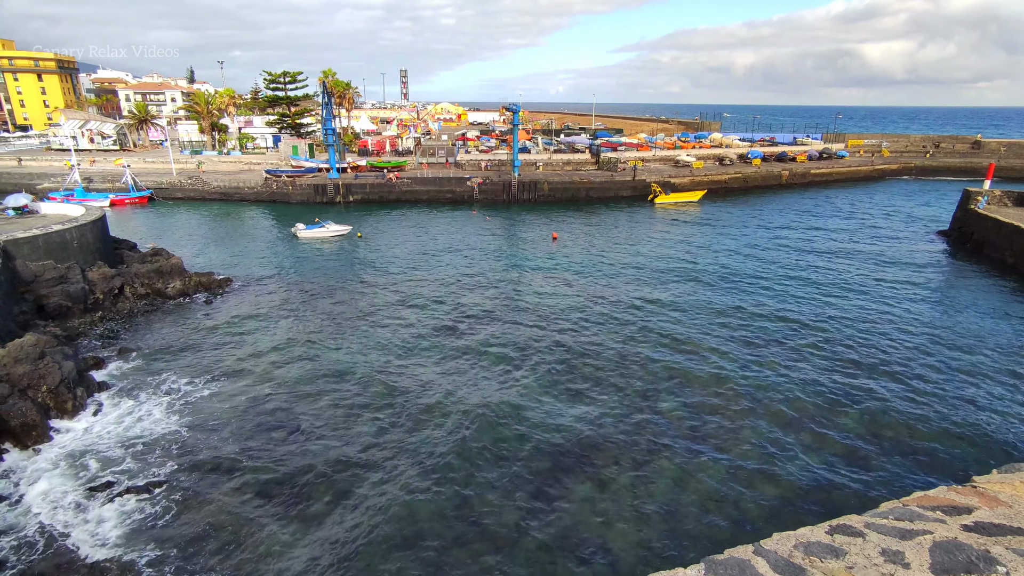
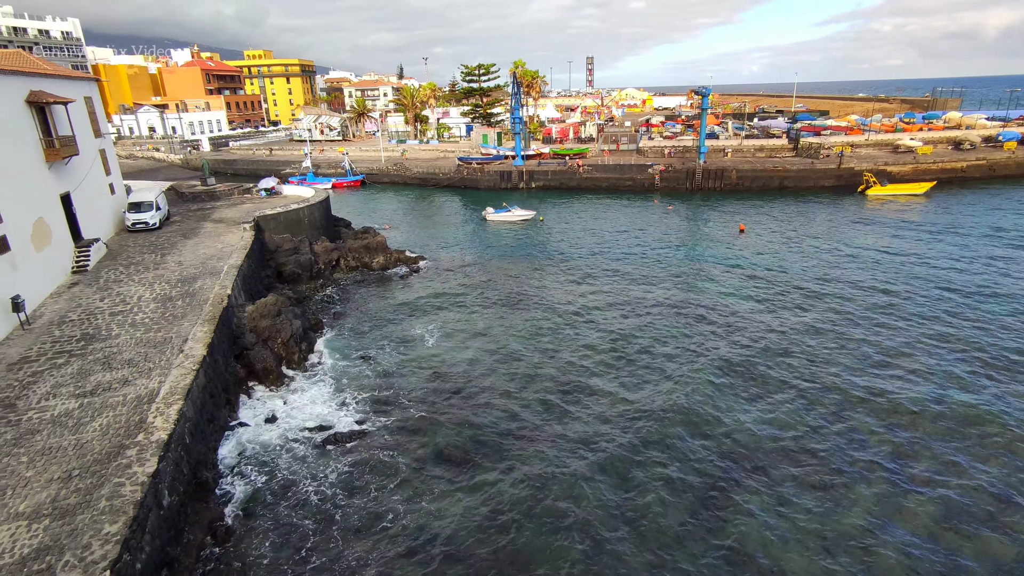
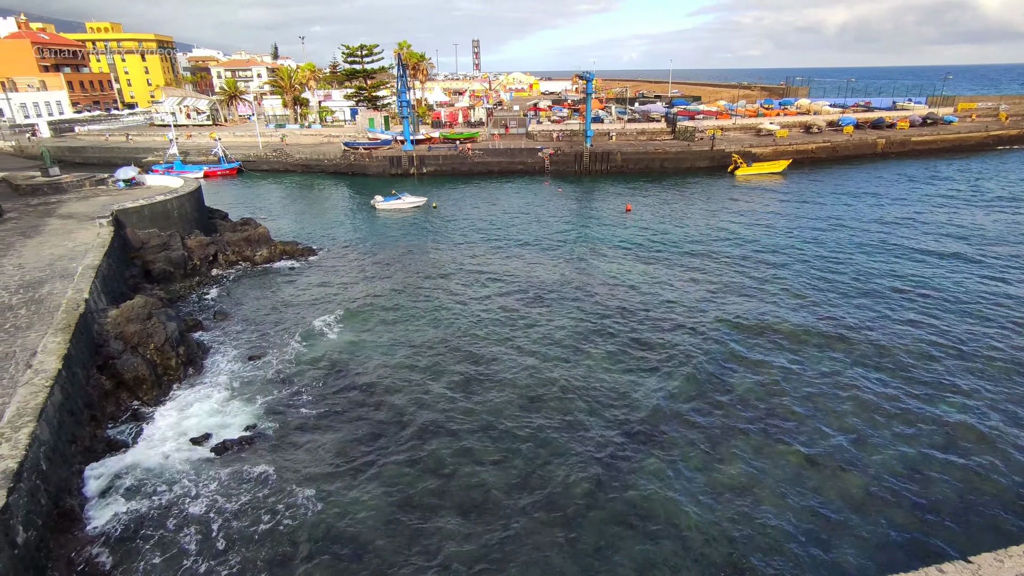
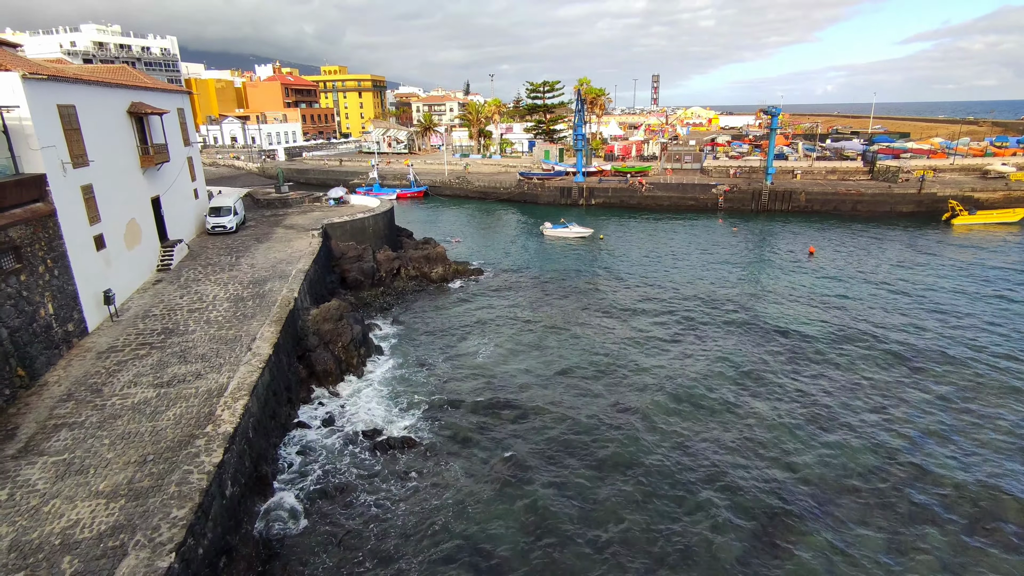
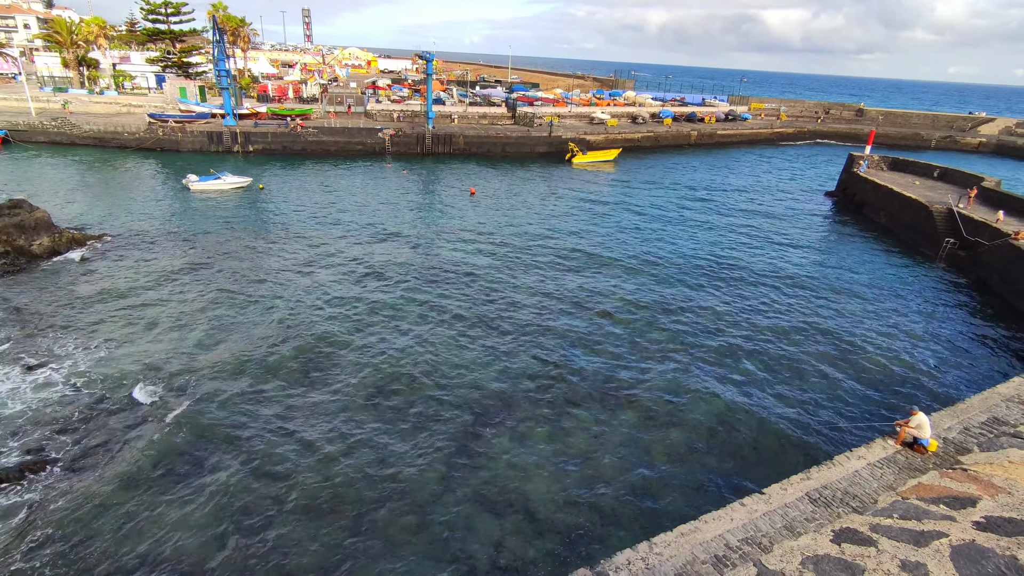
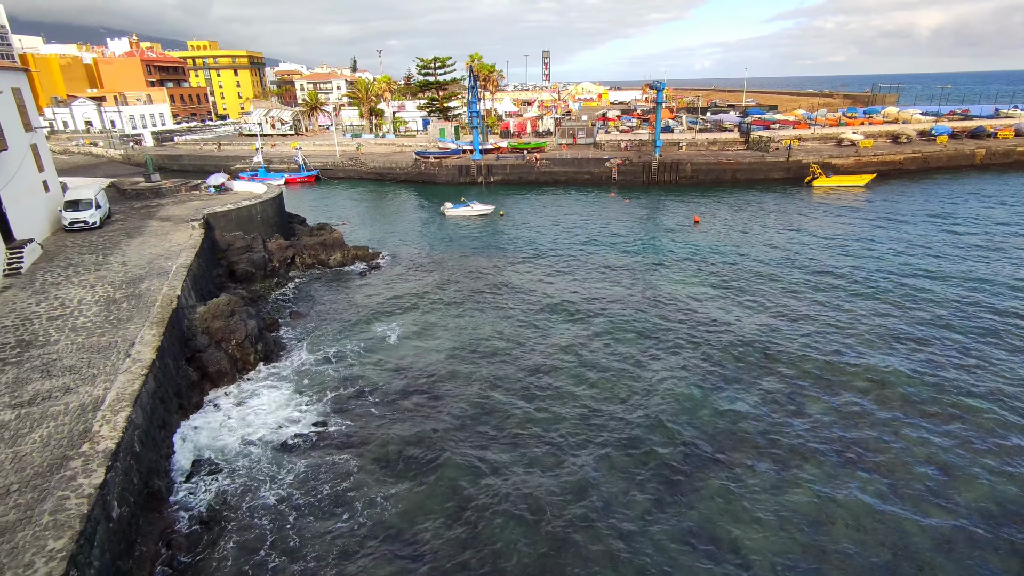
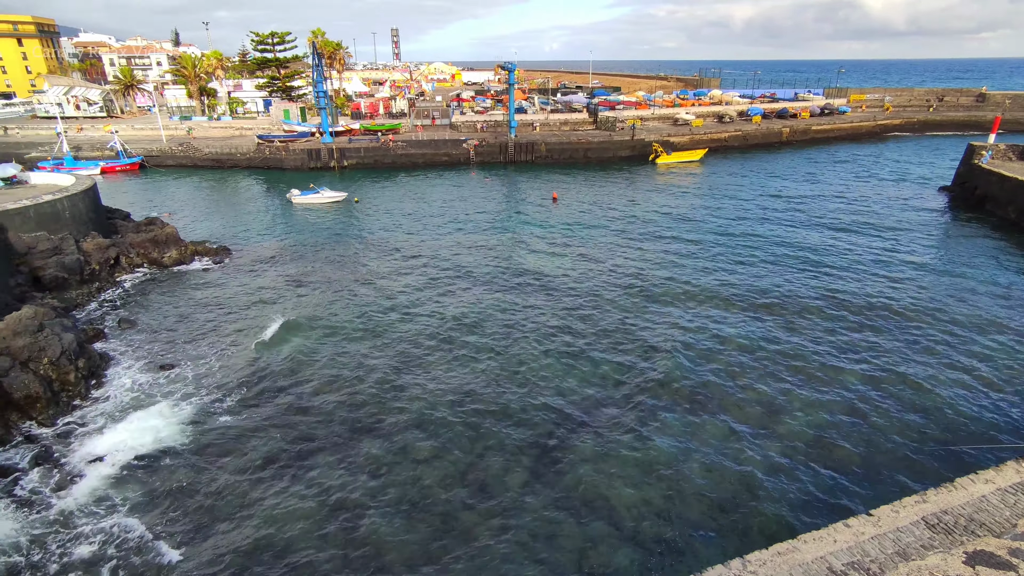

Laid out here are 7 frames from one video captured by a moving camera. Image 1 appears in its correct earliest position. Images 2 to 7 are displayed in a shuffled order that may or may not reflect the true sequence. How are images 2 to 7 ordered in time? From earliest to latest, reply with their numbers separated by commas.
5, 7, 3, 6, 2, 4
